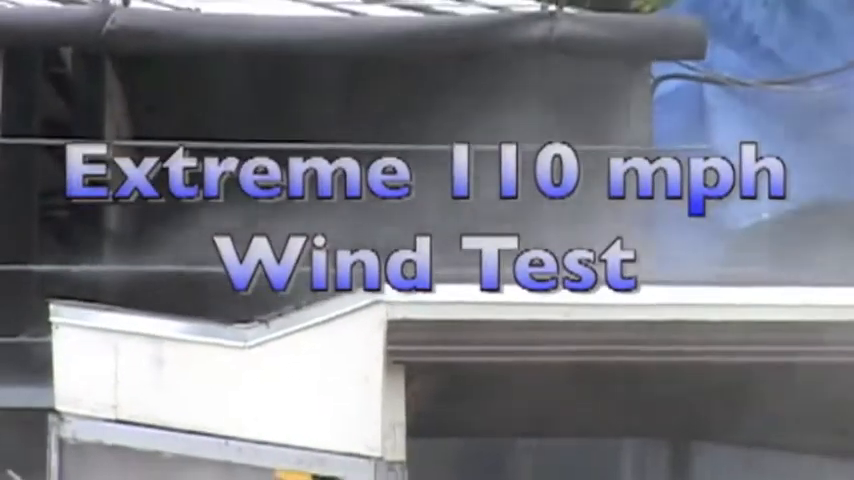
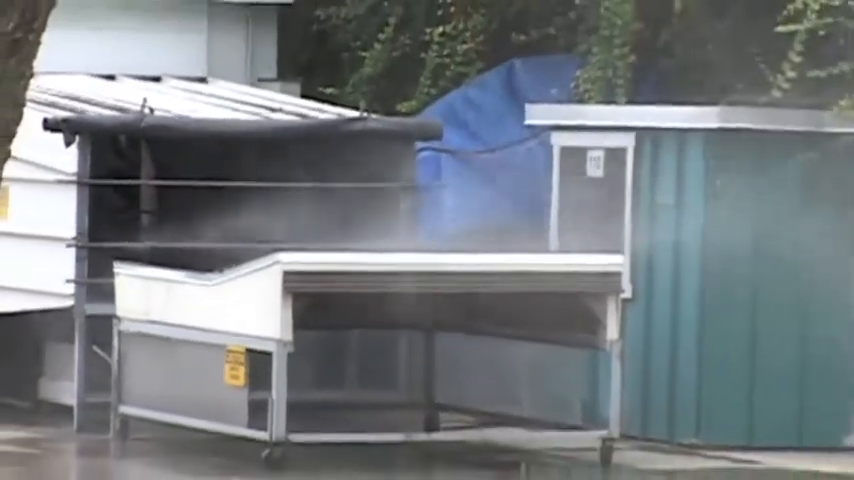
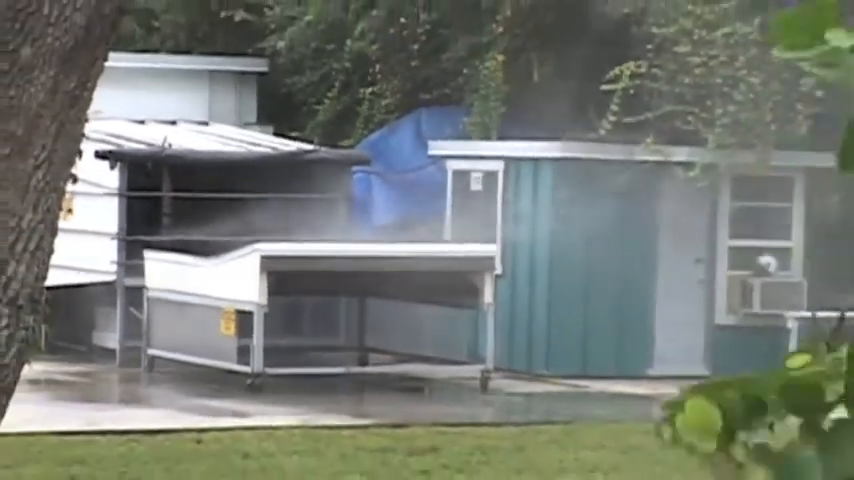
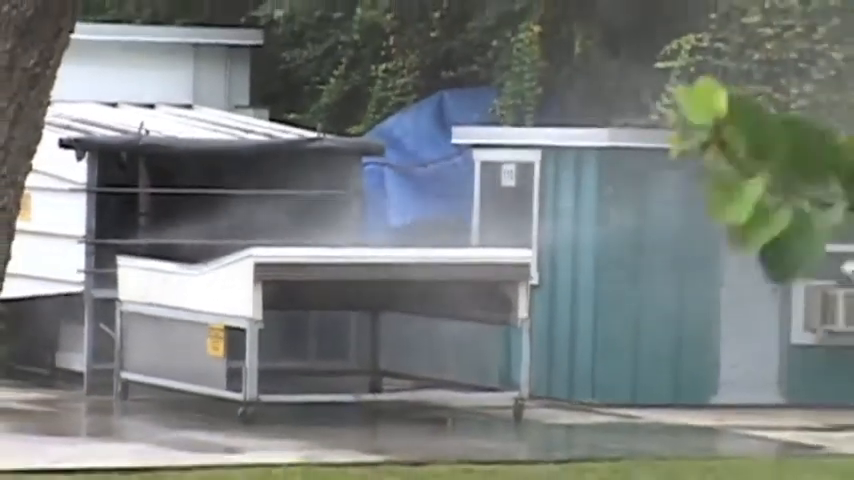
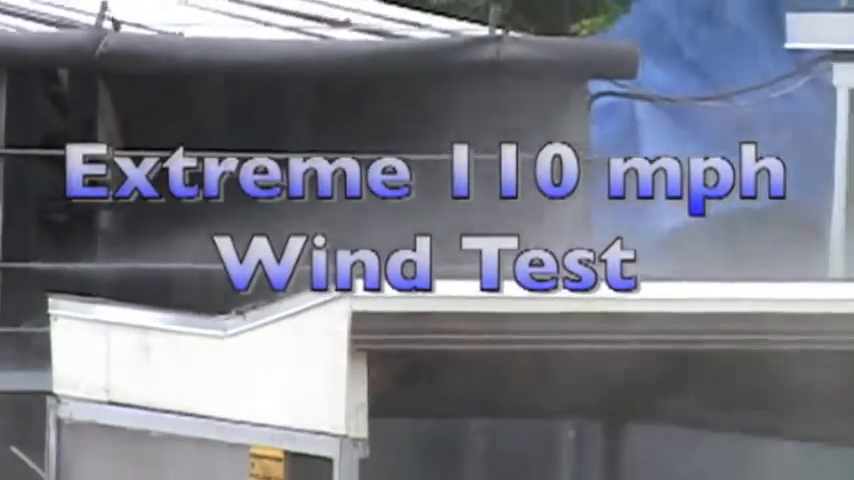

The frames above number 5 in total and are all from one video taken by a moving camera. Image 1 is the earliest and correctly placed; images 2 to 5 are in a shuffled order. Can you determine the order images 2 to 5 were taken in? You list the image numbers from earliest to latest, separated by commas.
5, 2, 4, 3
